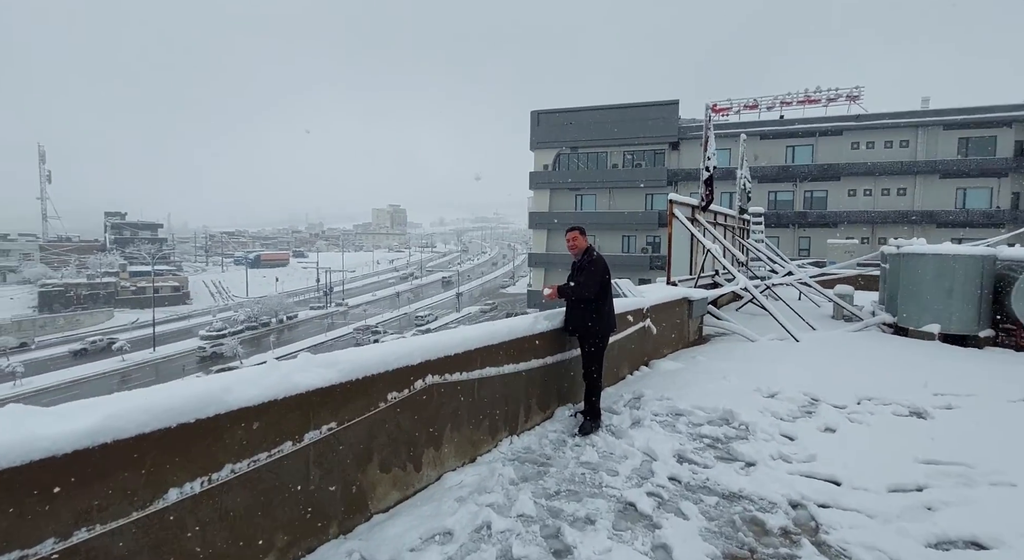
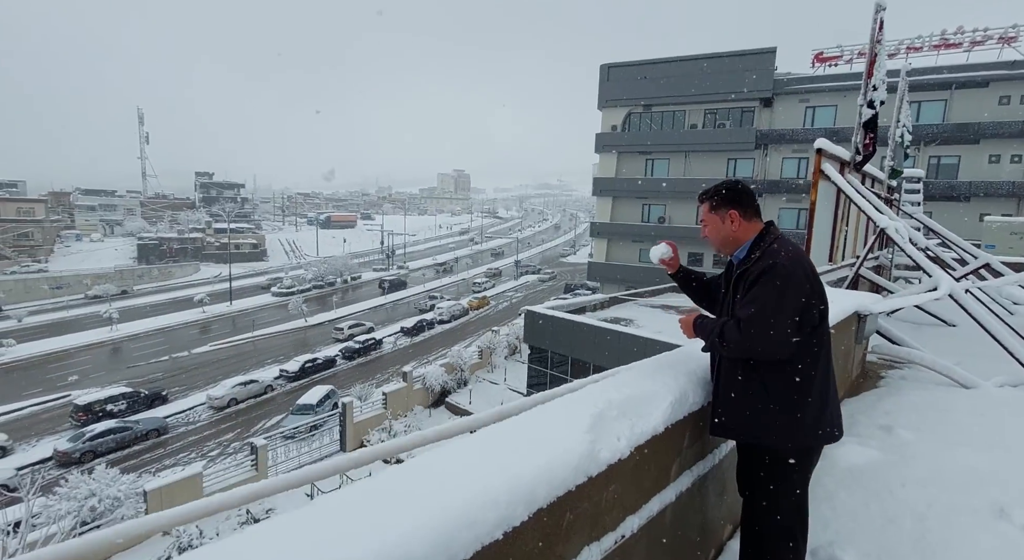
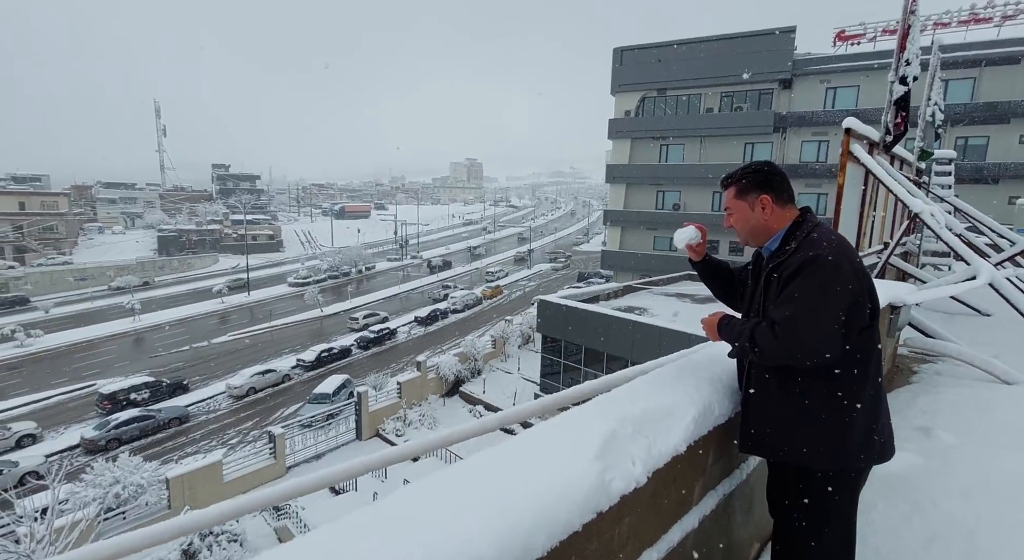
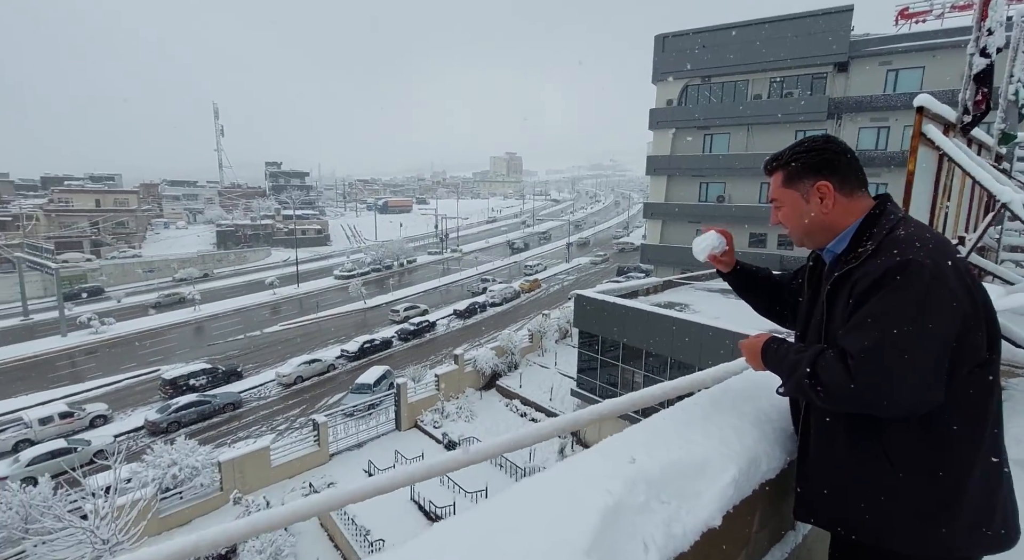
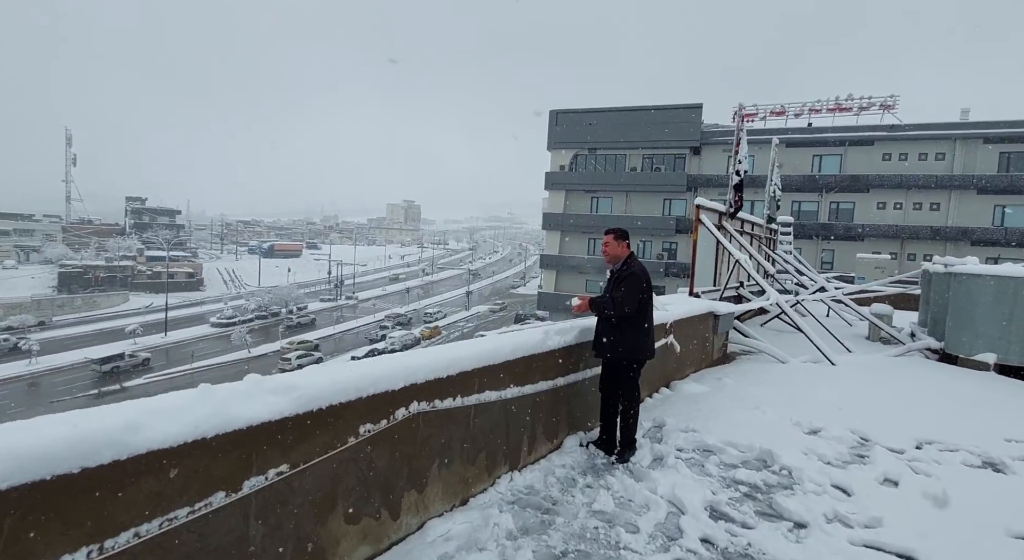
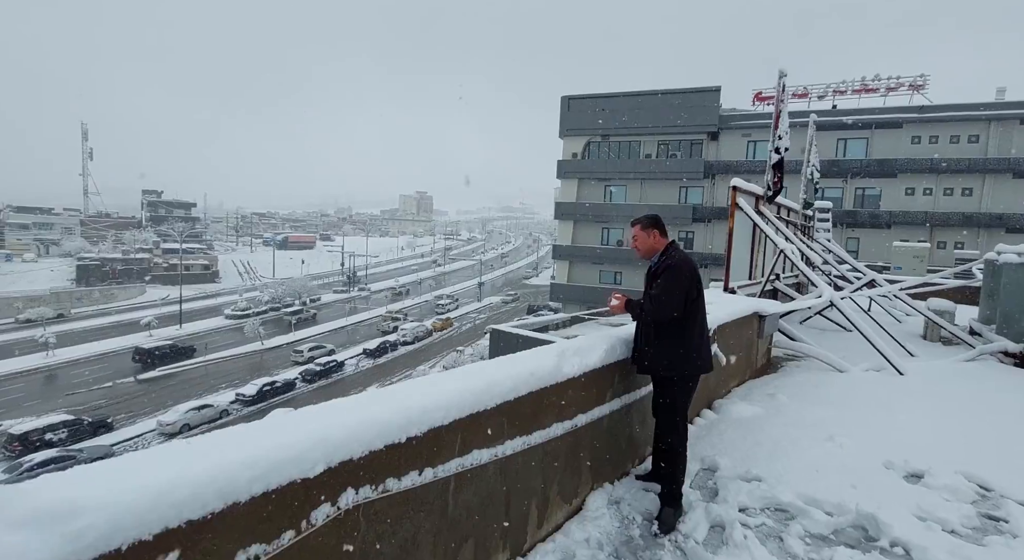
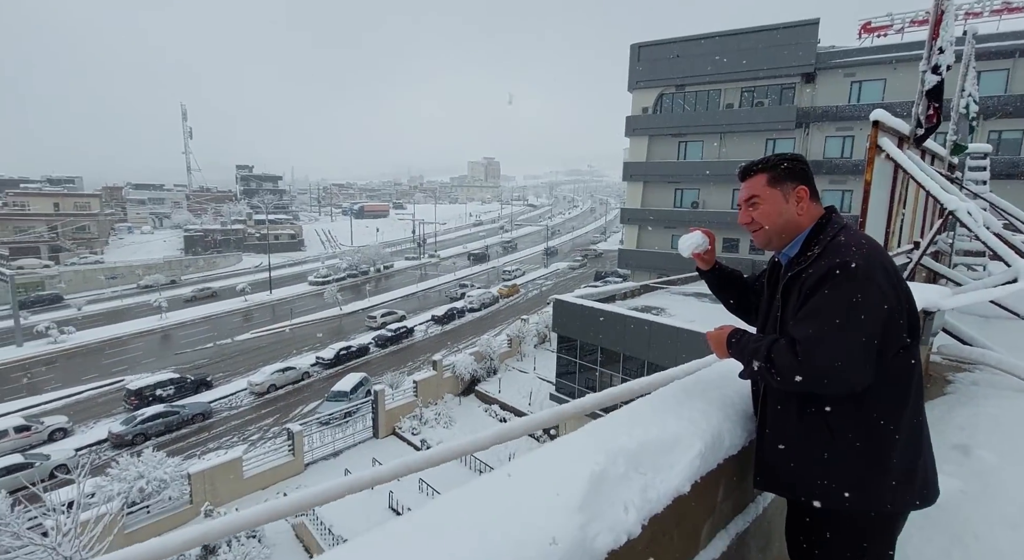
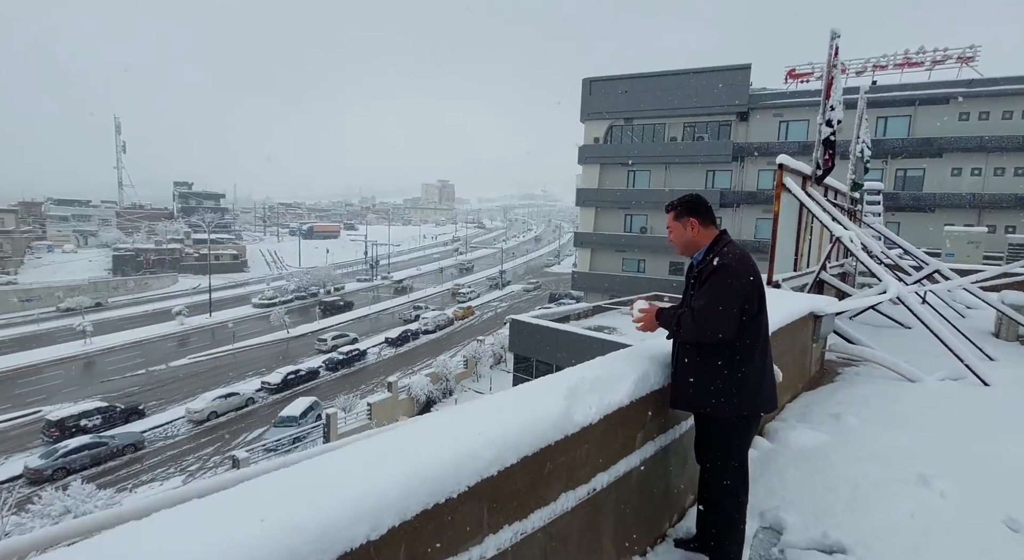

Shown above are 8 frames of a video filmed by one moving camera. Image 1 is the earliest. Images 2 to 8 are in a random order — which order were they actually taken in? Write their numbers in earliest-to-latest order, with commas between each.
5, 6, 8, 2, 3, 7, 4
